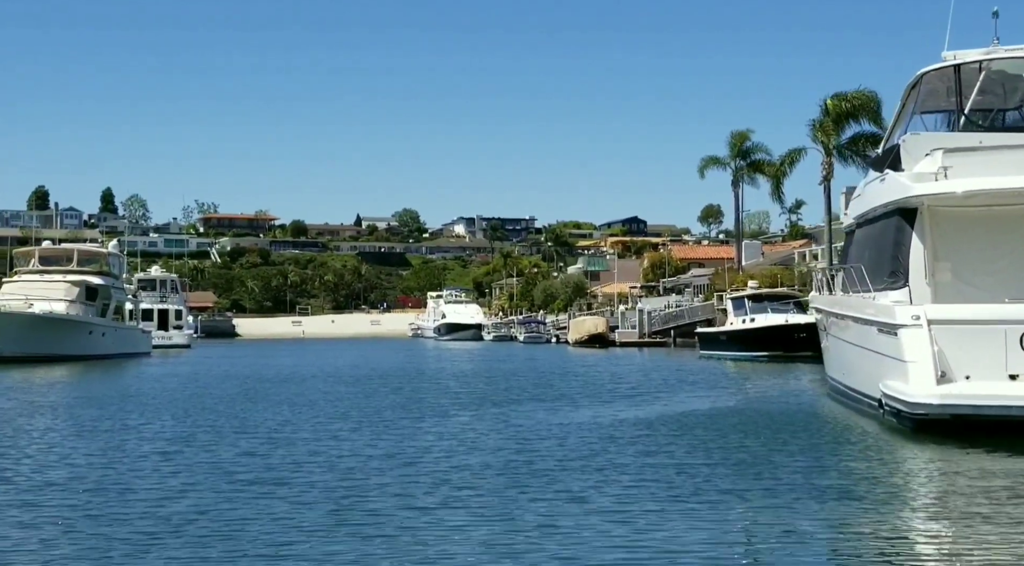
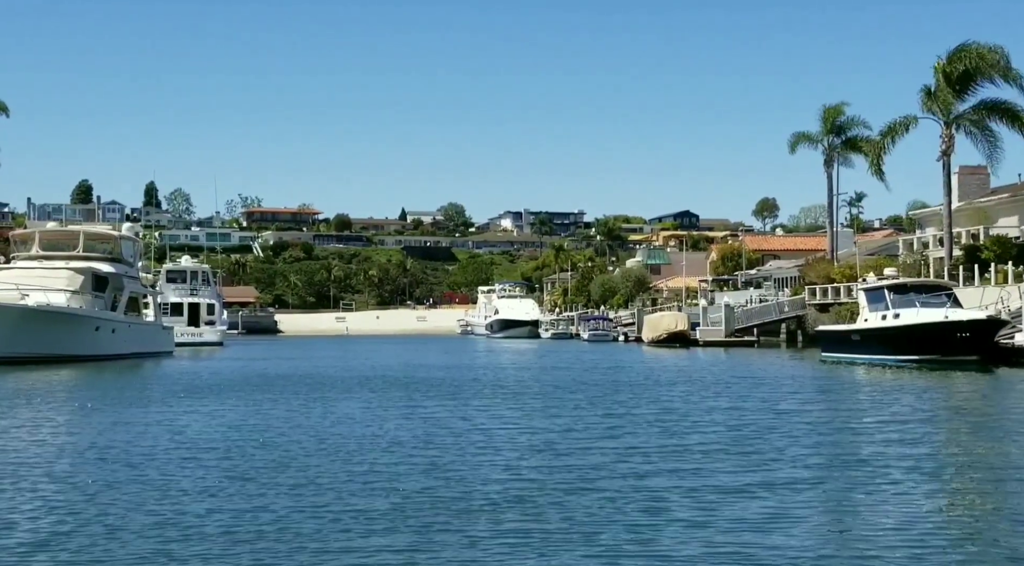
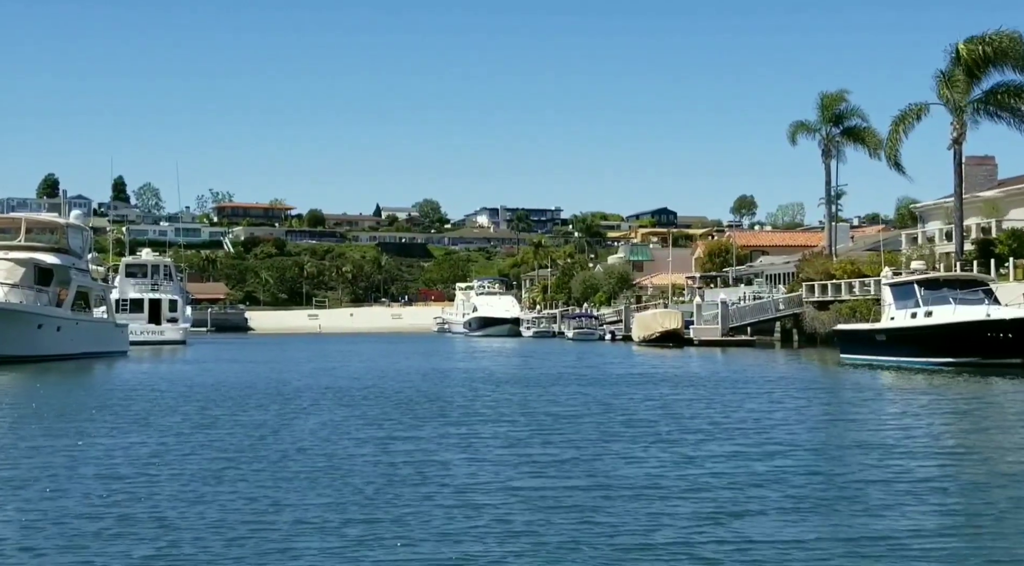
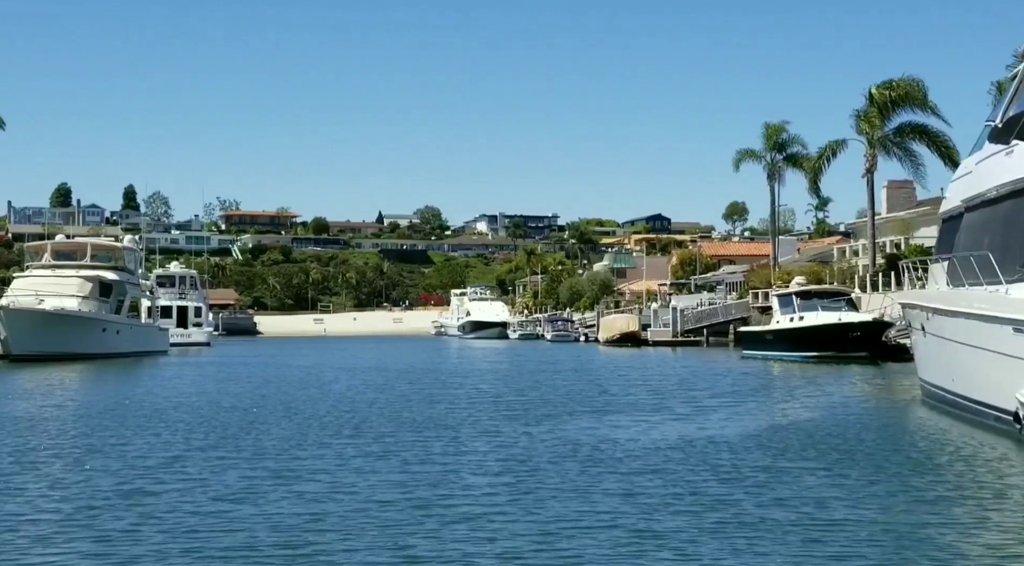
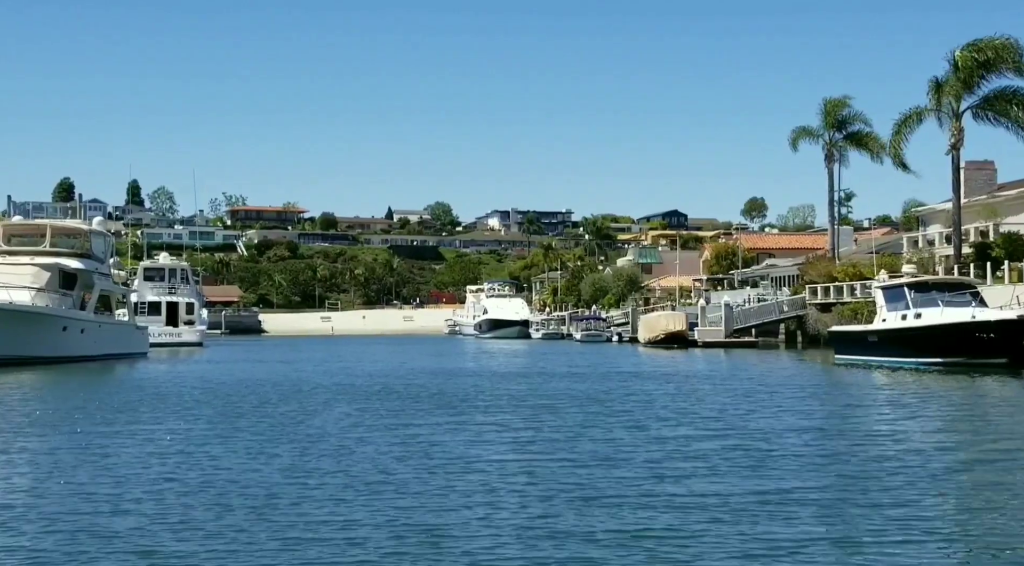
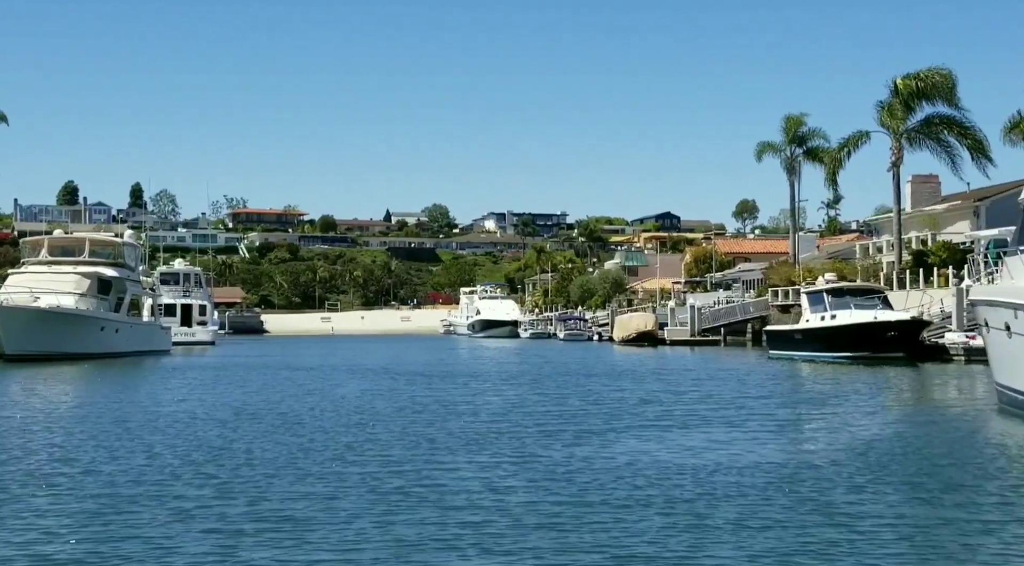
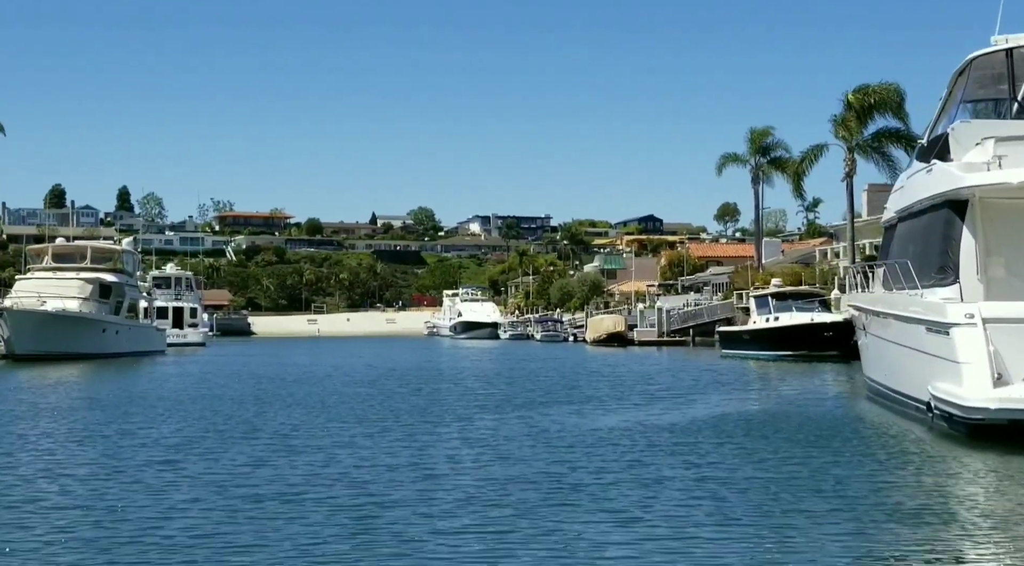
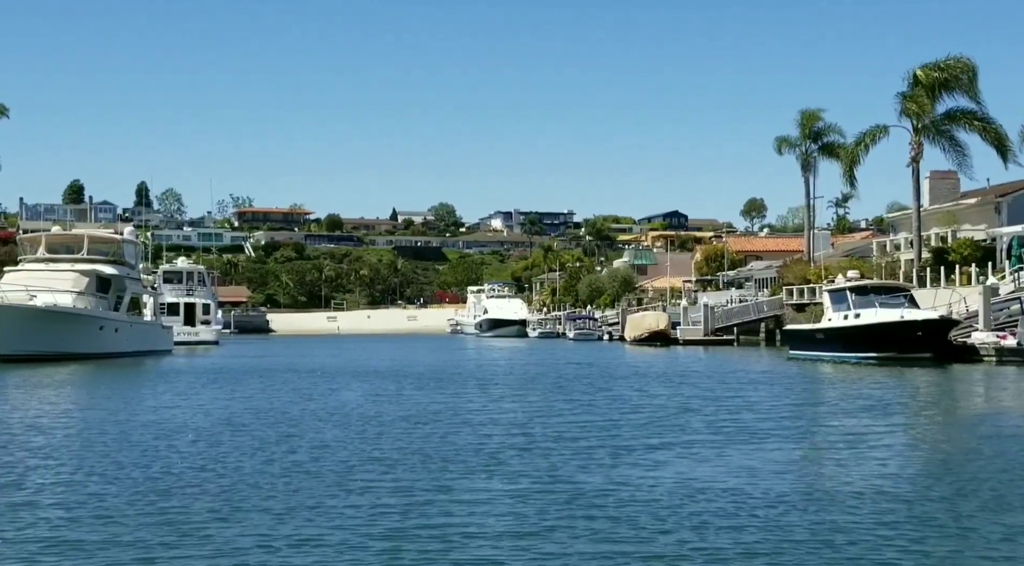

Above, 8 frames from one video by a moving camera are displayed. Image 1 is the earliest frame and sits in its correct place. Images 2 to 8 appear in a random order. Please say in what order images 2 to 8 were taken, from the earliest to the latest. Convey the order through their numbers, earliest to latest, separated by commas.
7, 4, 6, 8, 2, 5, 3
